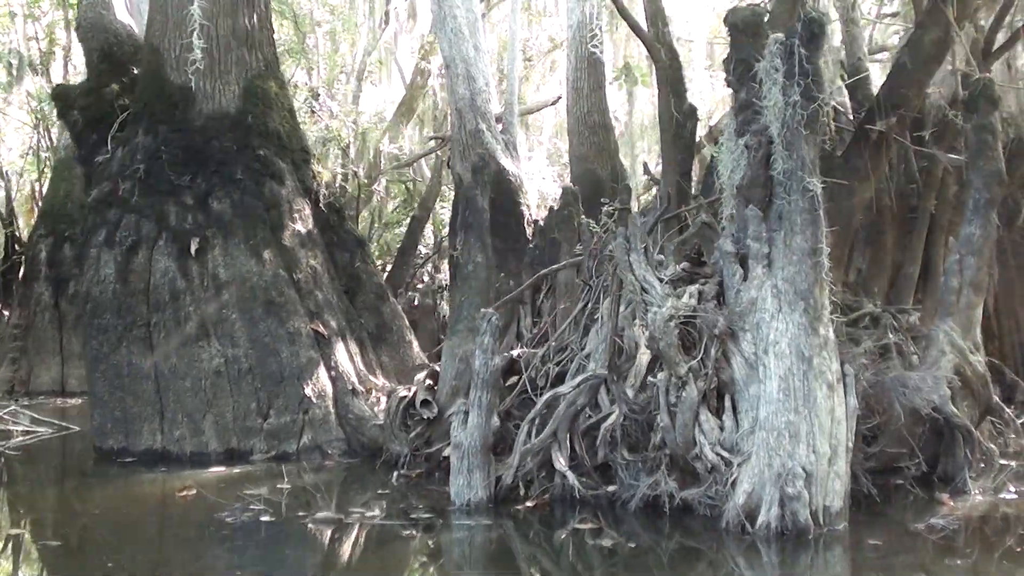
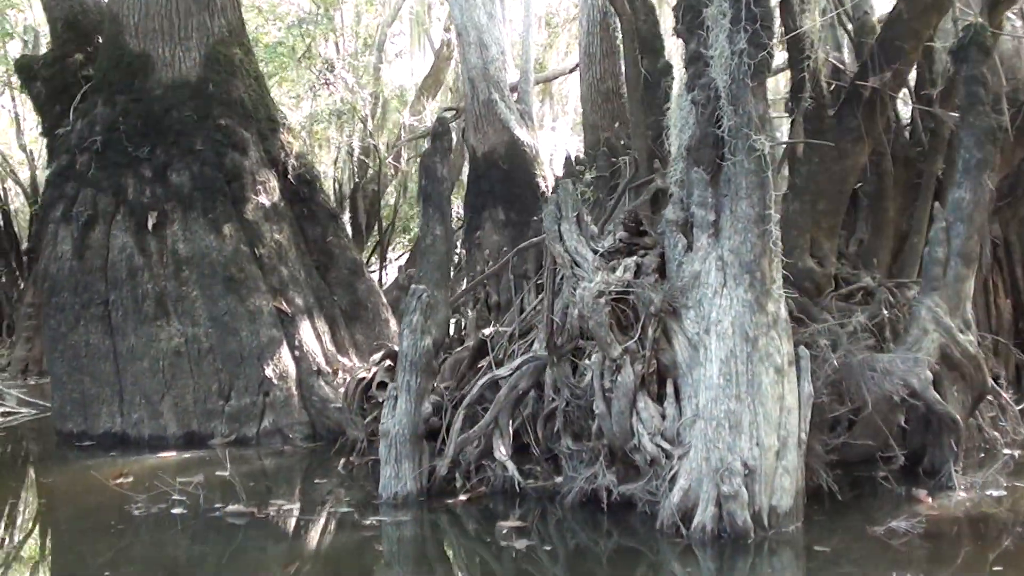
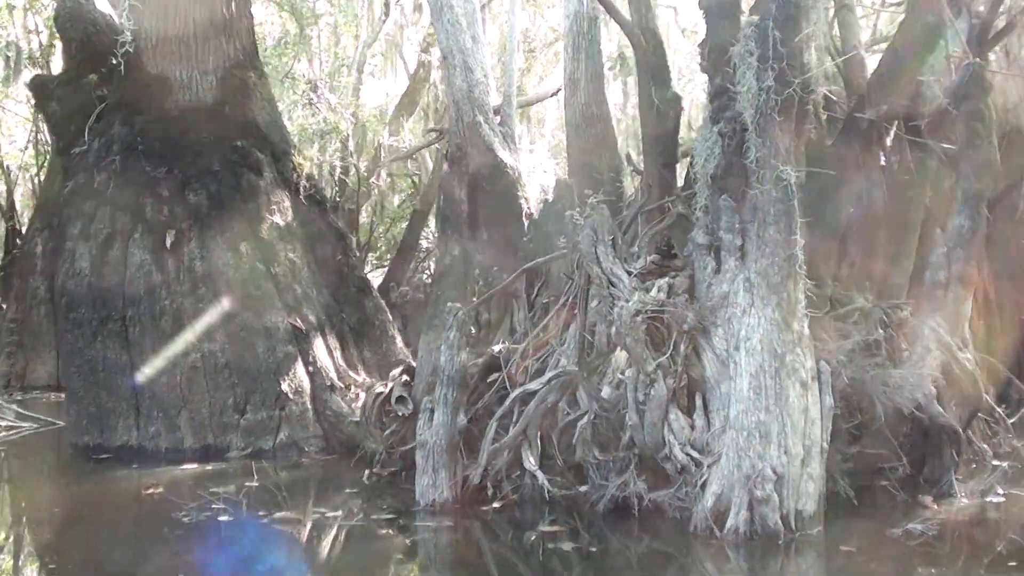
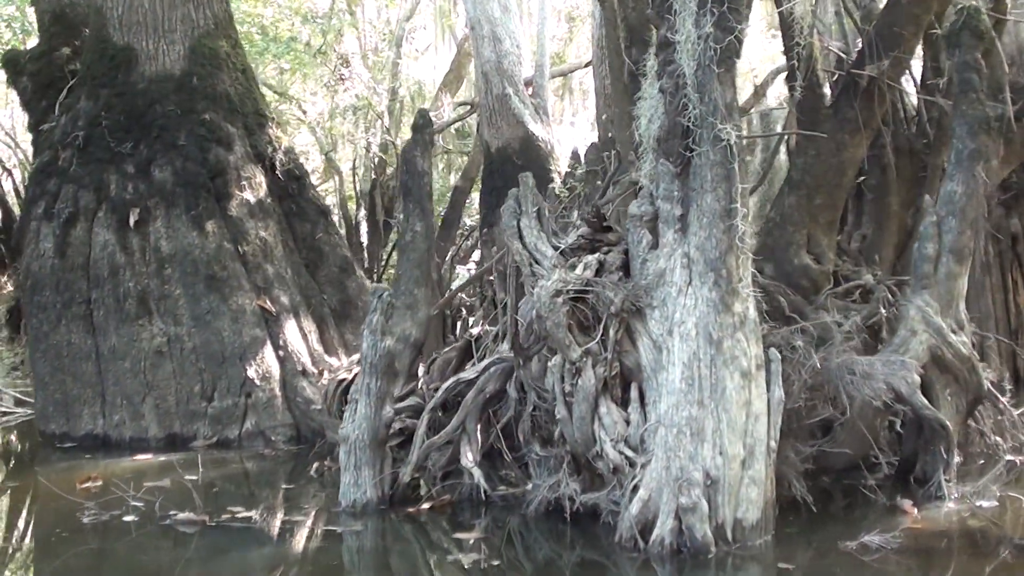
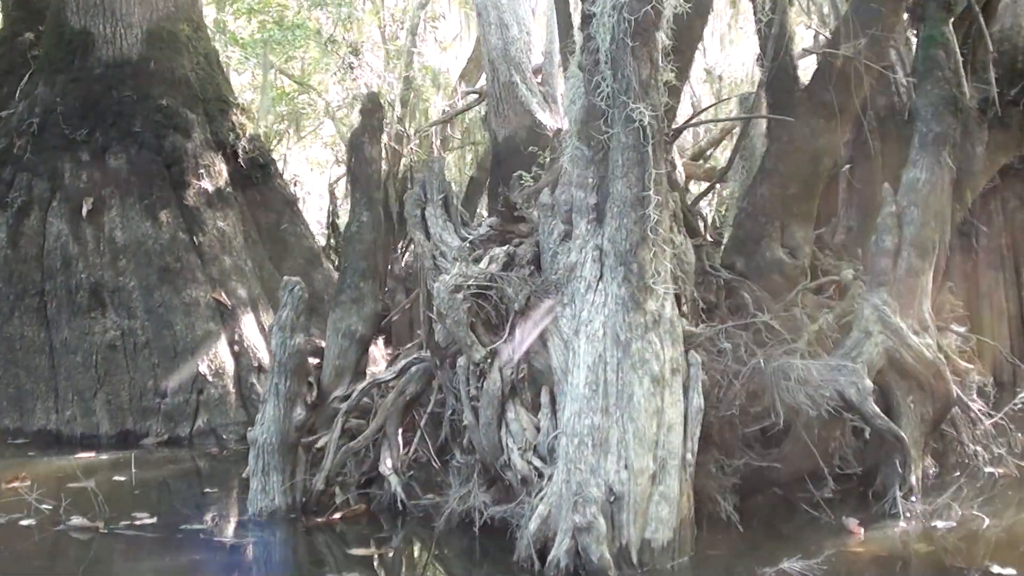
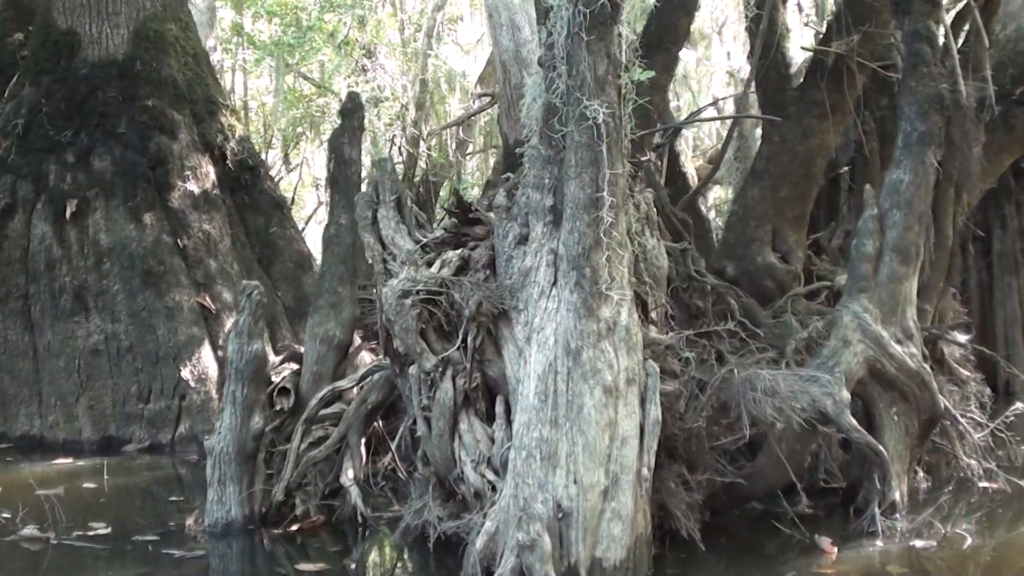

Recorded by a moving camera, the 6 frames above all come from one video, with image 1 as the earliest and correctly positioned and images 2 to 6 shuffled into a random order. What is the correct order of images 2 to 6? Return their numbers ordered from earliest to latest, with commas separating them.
3, 2, 4, 5, 6
